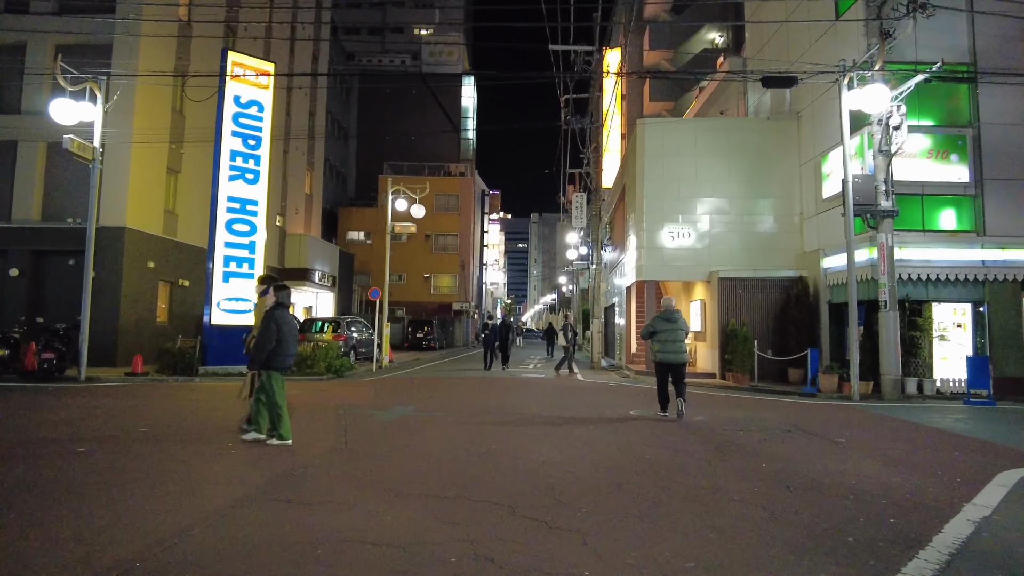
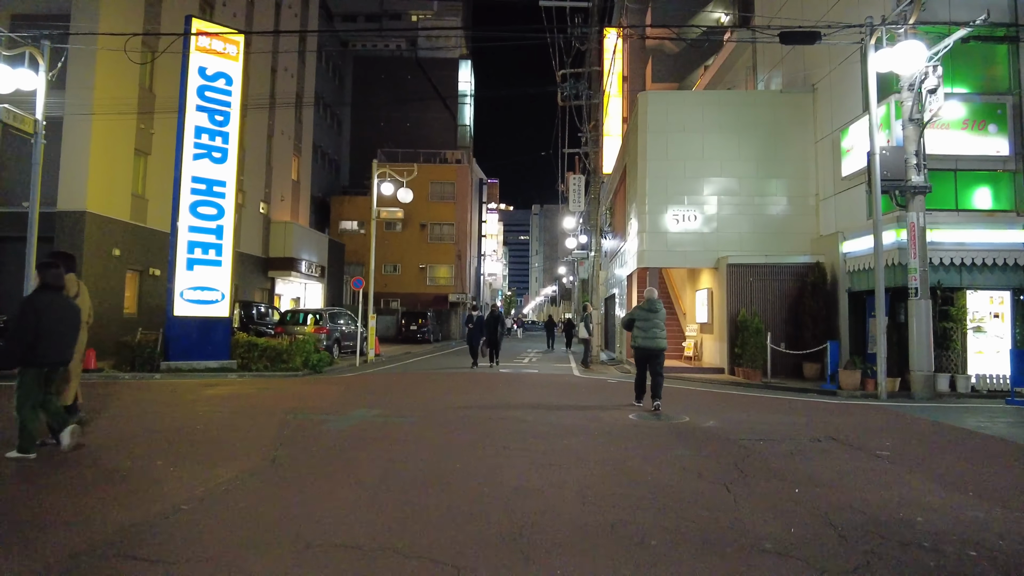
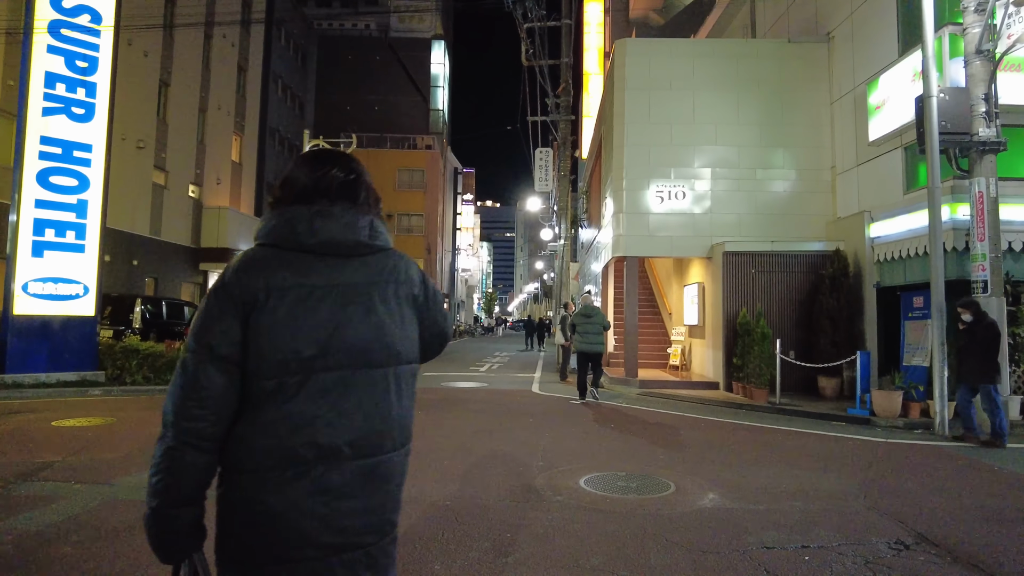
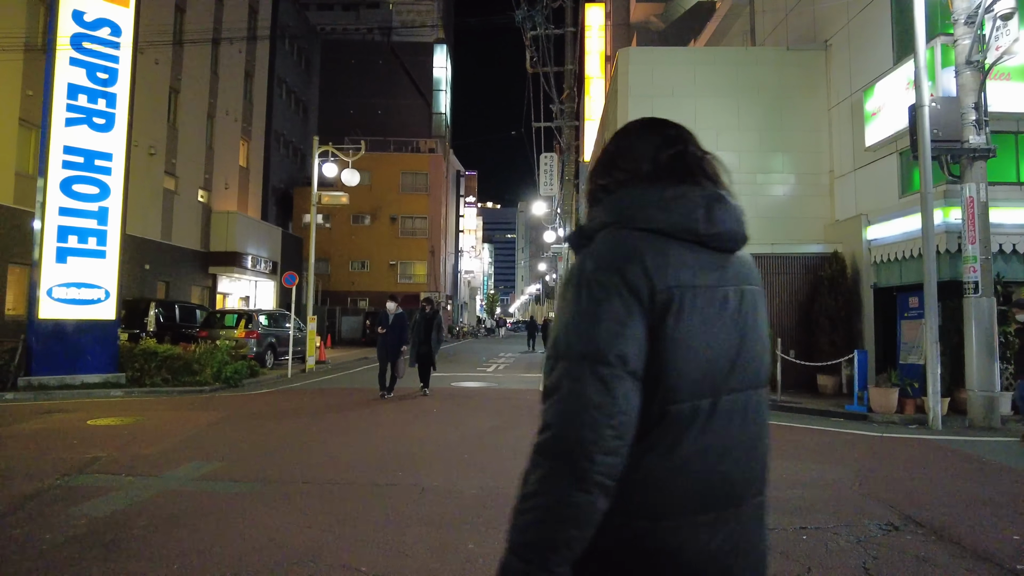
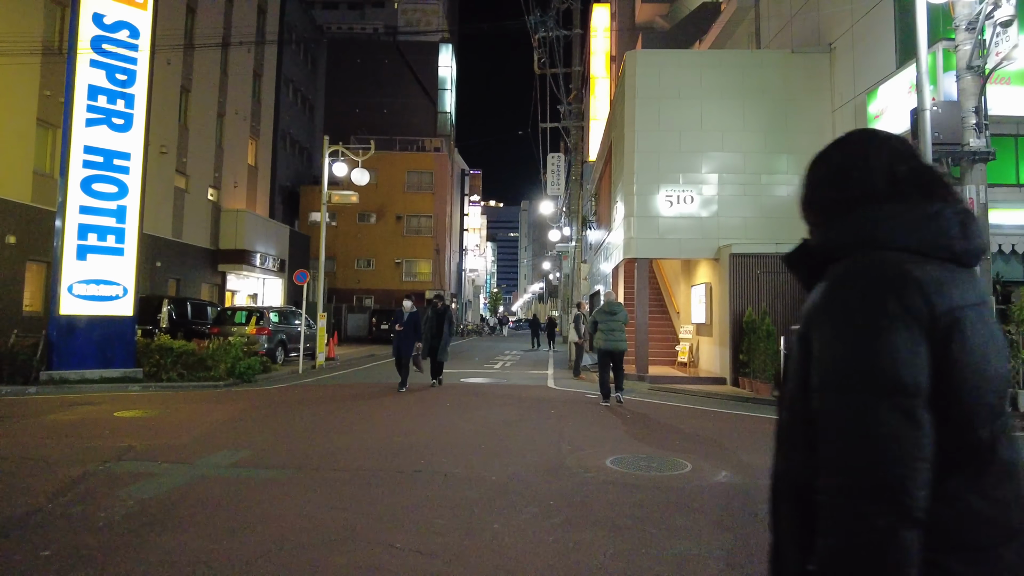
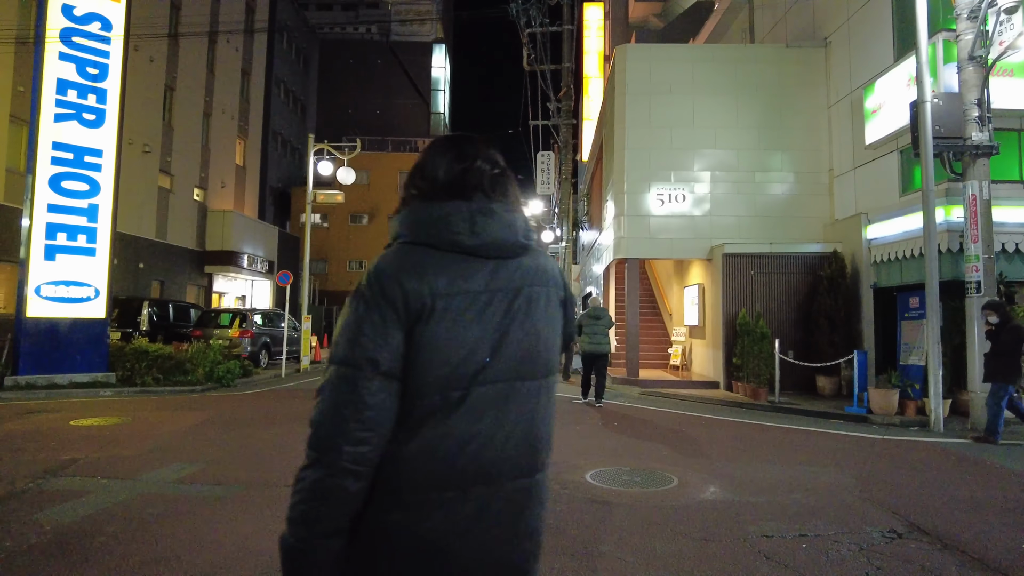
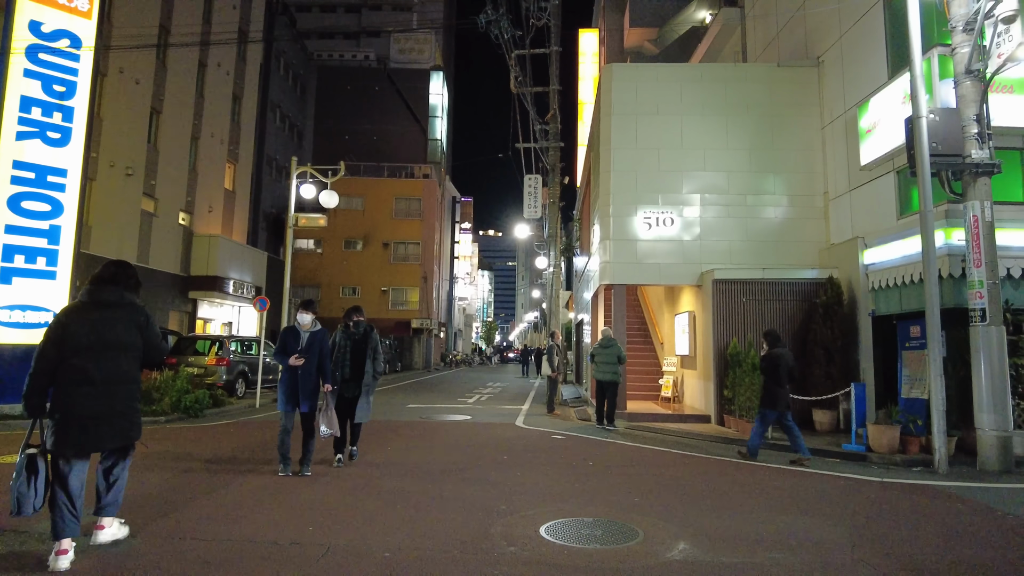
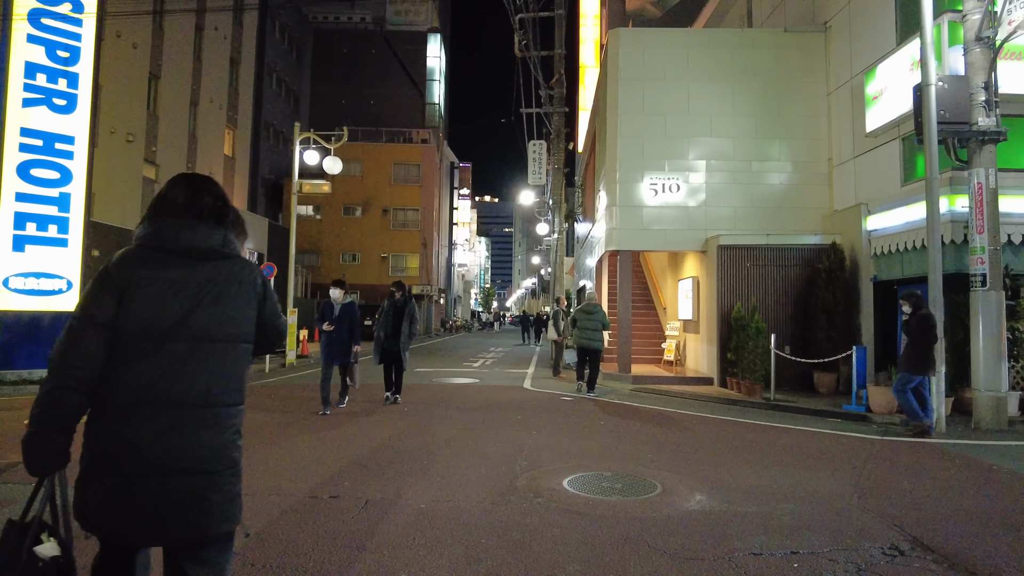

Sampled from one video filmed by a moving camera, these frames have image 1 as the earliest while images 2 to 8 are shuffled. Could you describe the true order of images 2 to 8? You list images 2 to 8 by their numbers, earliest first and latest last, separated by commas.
2, 5, 4, 6, 3, 8, 7
